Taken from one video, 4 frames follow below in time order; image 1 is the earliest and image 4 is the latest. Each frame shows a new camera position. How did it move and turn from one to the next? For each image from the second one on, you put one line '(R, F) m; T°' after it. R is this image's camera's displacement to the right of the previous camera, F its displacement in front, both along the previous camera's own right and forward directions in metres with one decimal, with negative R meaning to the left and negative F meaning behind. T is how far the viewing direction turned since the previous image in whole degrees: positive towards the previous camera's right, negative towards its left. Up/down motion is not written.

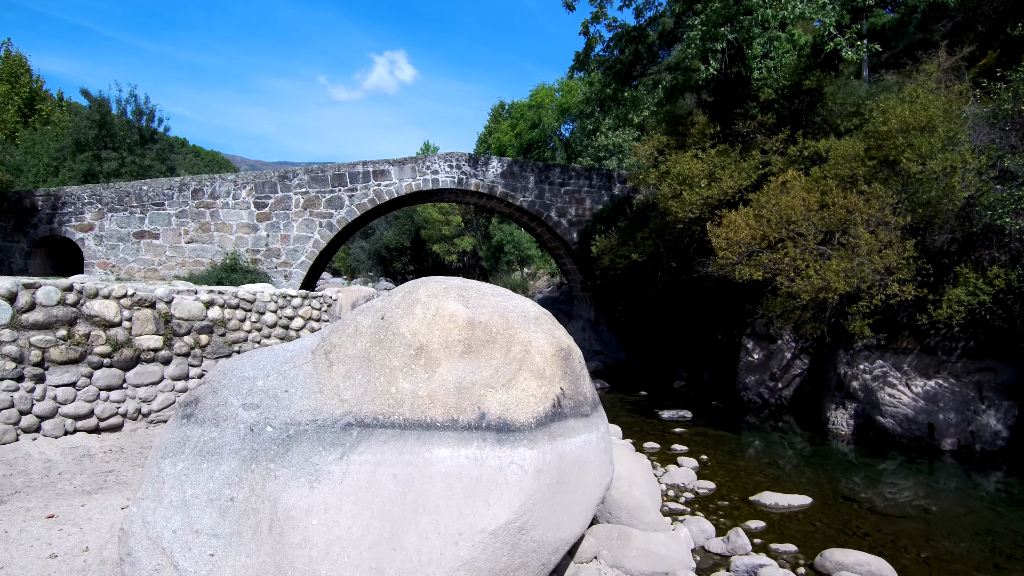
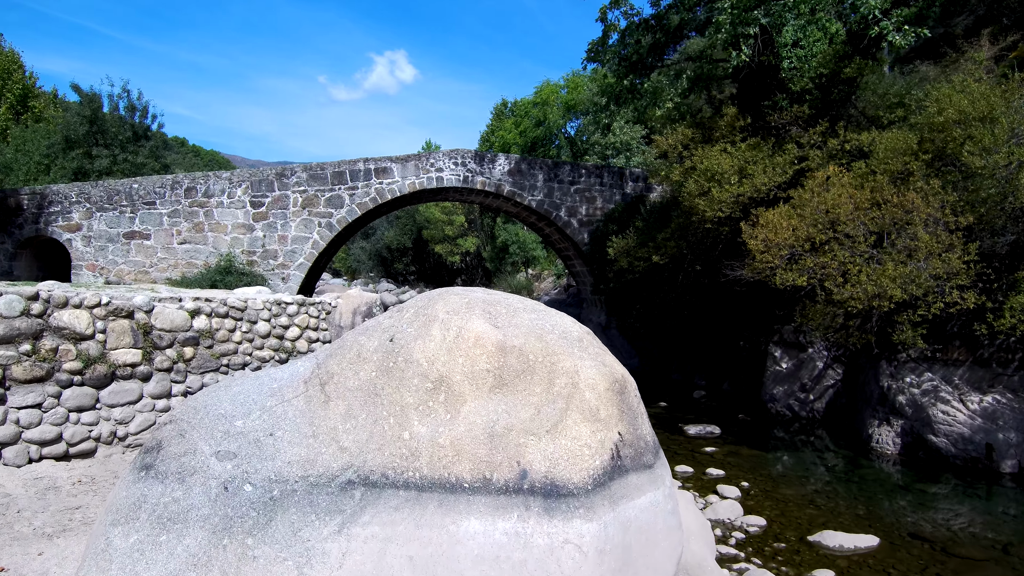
(-0.2, +0.7) m; 0°
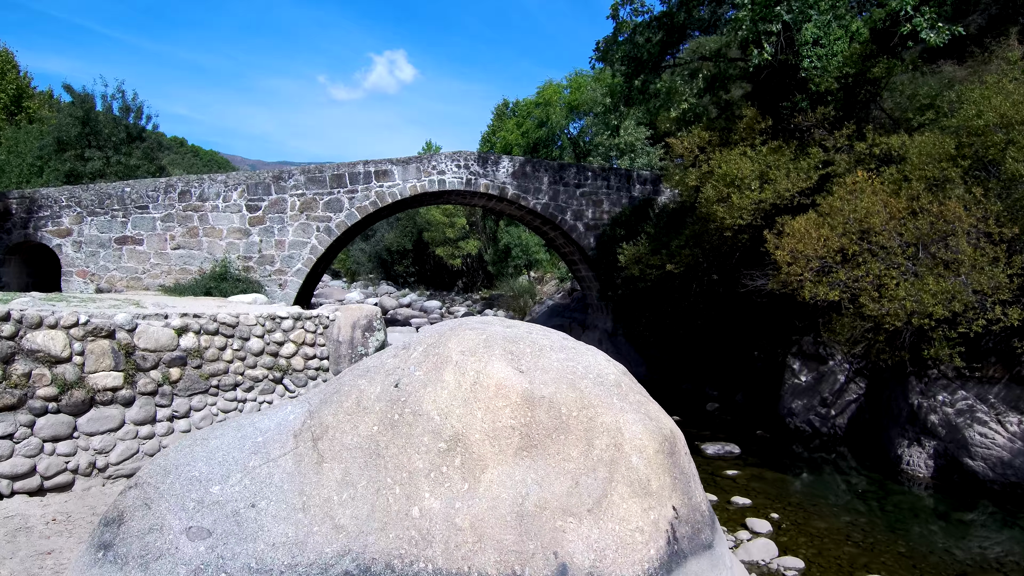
(-0.1, +0.4) m; 0°
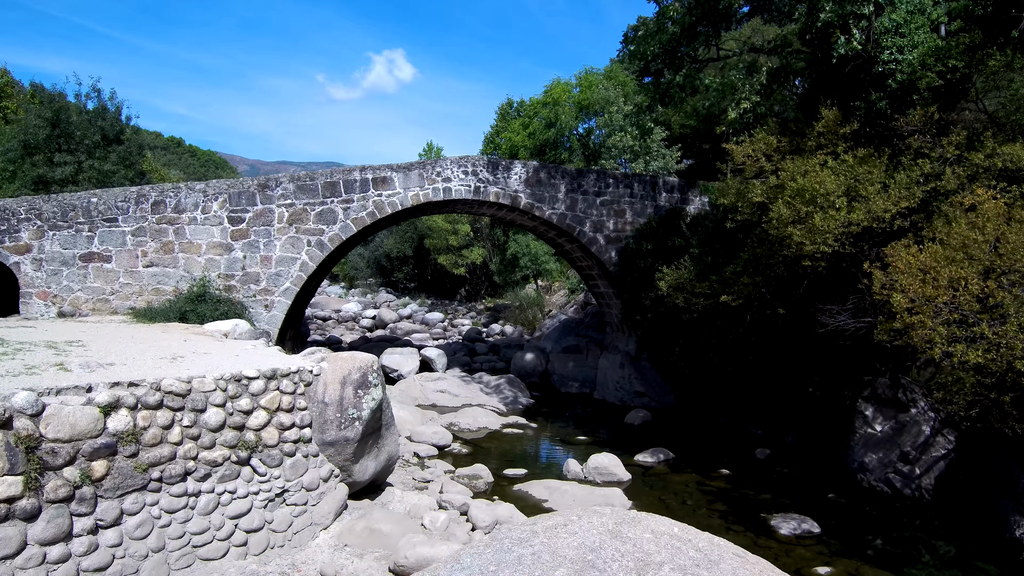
(-0.3, +1.5) m; 0°
